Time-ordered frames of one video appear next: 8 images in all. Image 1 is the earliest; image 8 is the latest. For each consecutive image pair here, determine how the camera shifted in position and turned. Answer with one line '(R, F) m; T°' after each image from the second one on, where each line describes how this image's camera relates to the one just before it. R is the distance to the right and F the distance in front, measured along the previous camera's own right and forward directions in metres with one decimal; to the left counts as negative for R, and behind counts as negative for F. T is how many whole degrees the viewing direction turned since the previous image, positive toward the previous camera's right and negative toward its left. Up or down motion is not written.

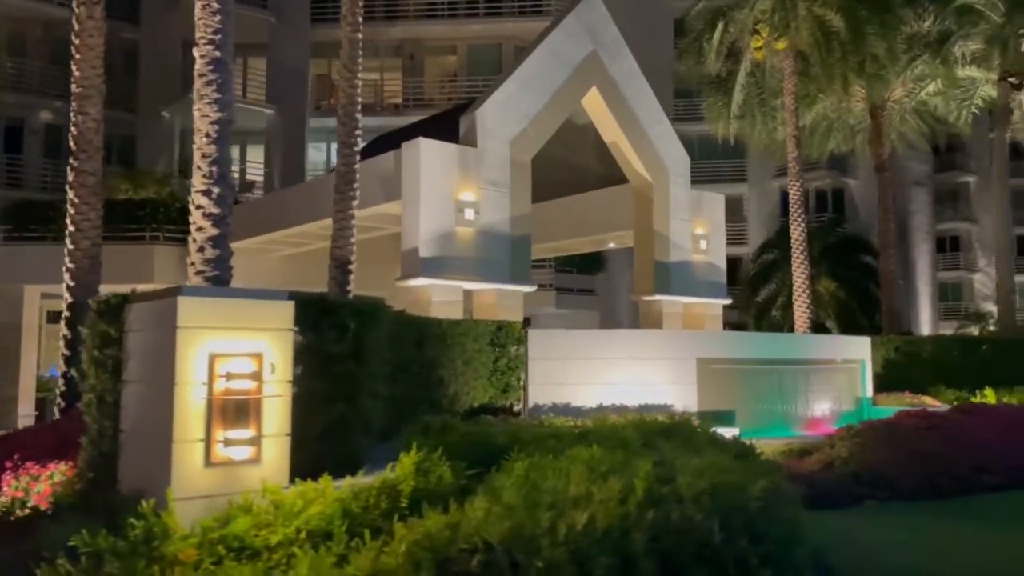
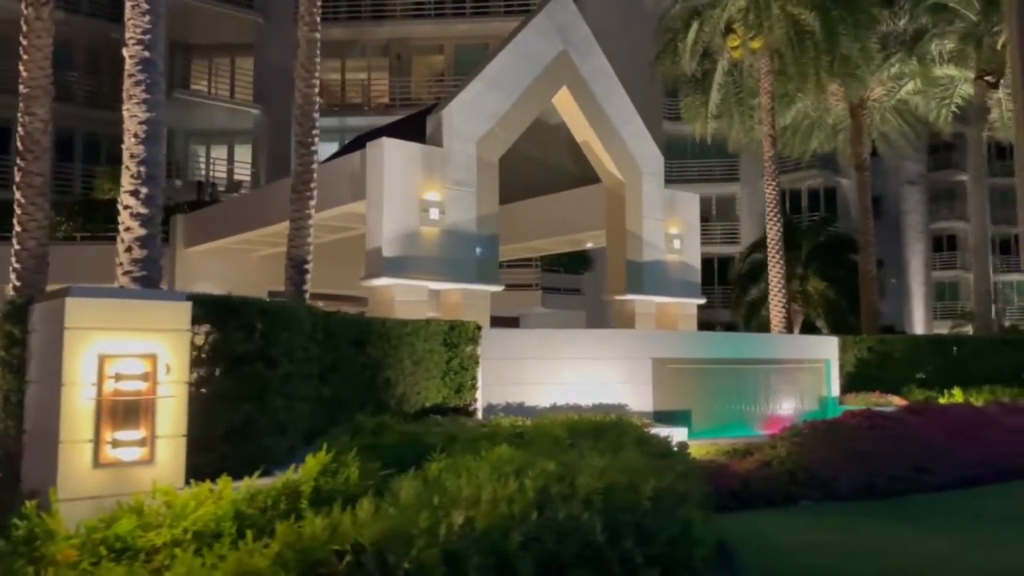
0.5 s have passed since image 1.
(+0.8, 0.0) m; 0°
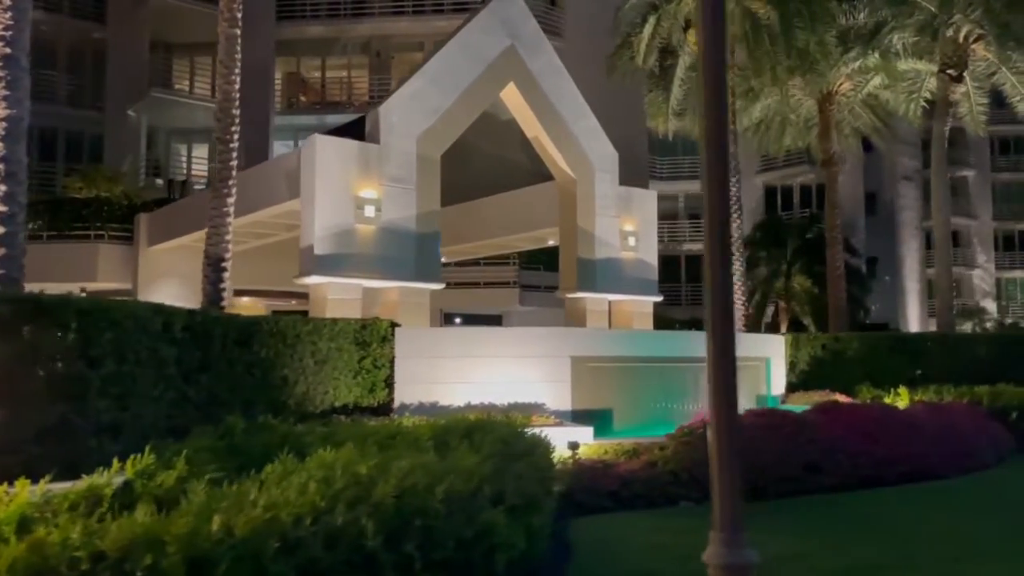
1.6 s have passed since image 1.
(+1.6, +0.2) m; -1°
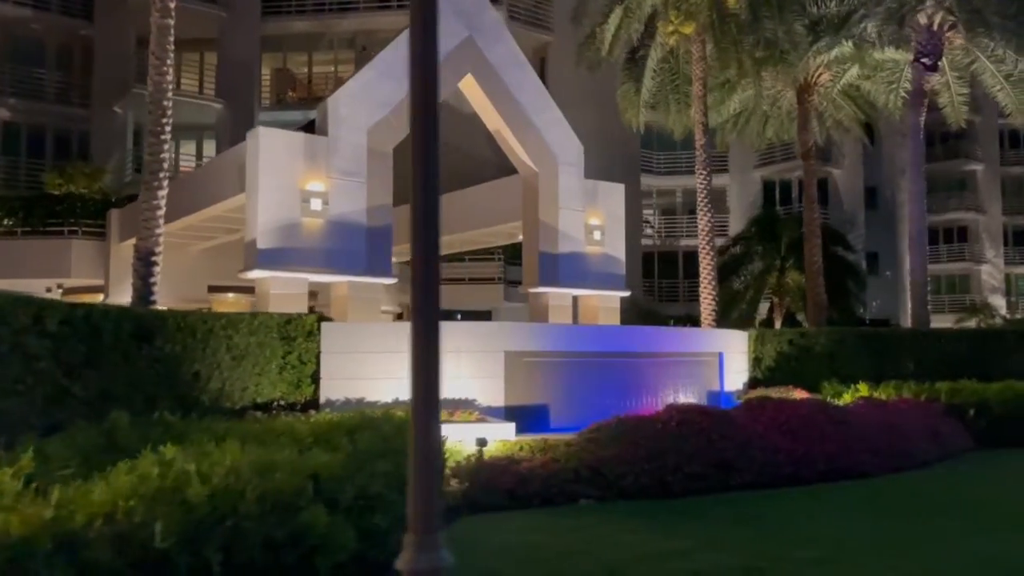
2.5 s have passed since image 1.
(+1.3, +0.3) m; -1°
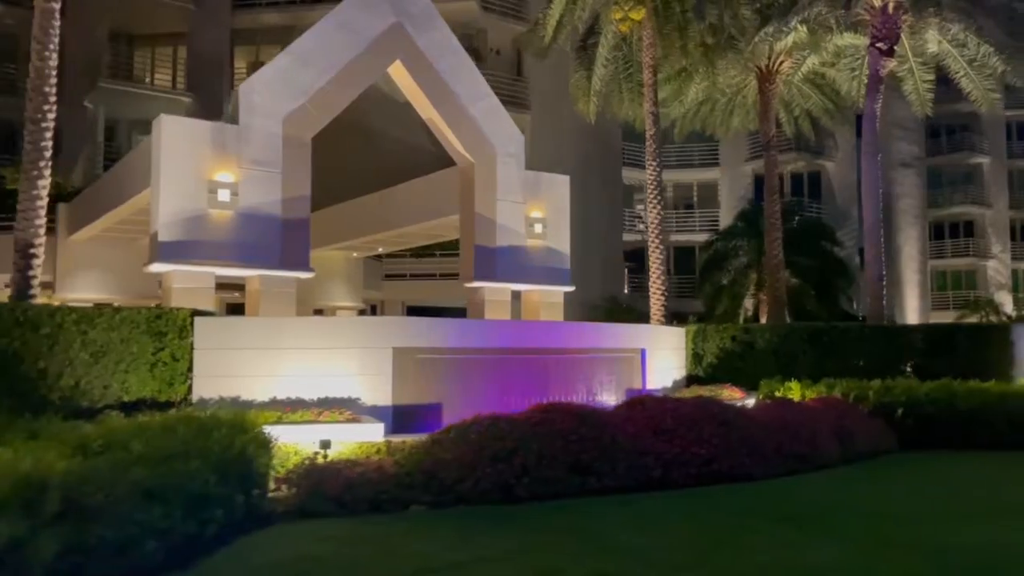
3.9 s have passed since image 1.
(+1.9, +0.7) m; -1°
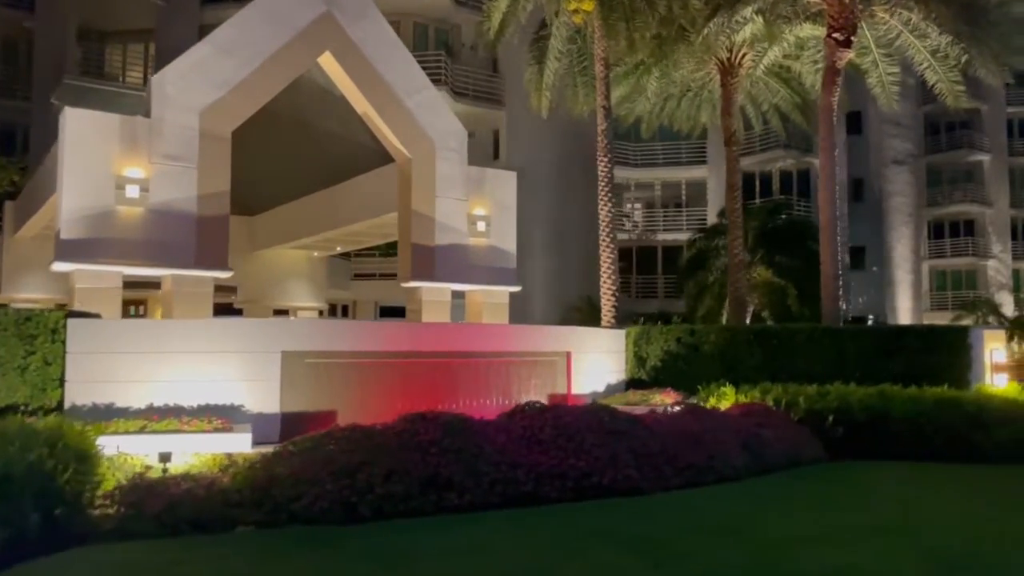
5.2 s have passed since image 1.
(+1.6, +0.8) m; -1°
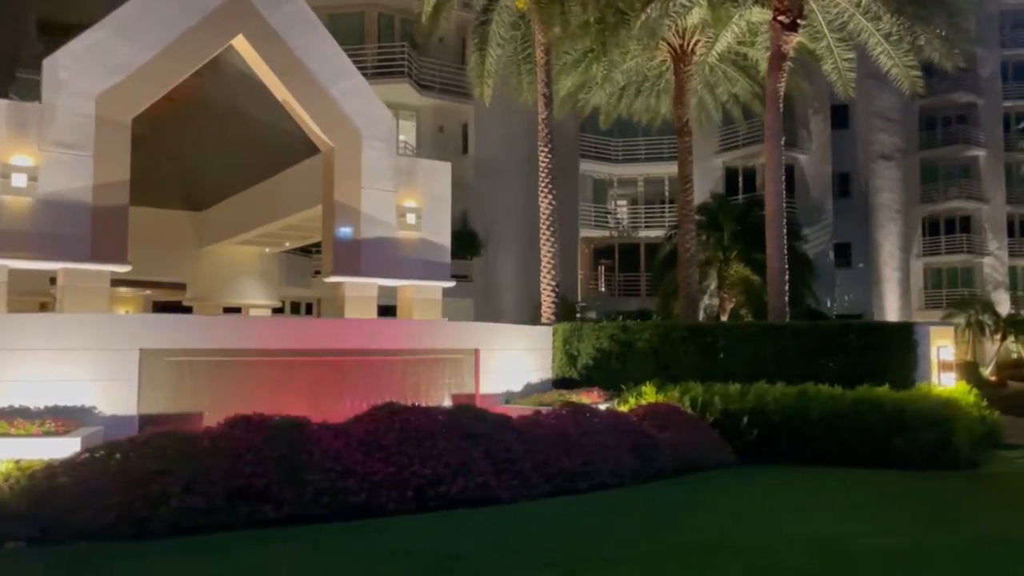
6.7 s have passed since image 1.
(+1.7, +0.9) m; -1°
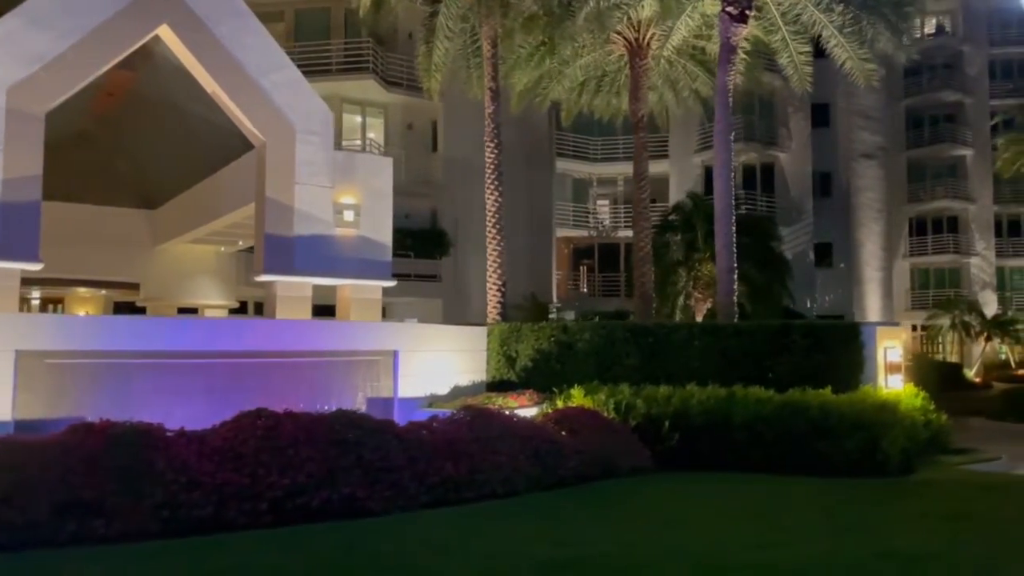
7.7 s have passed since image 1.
(+1.2, +0.6) m; 0°
